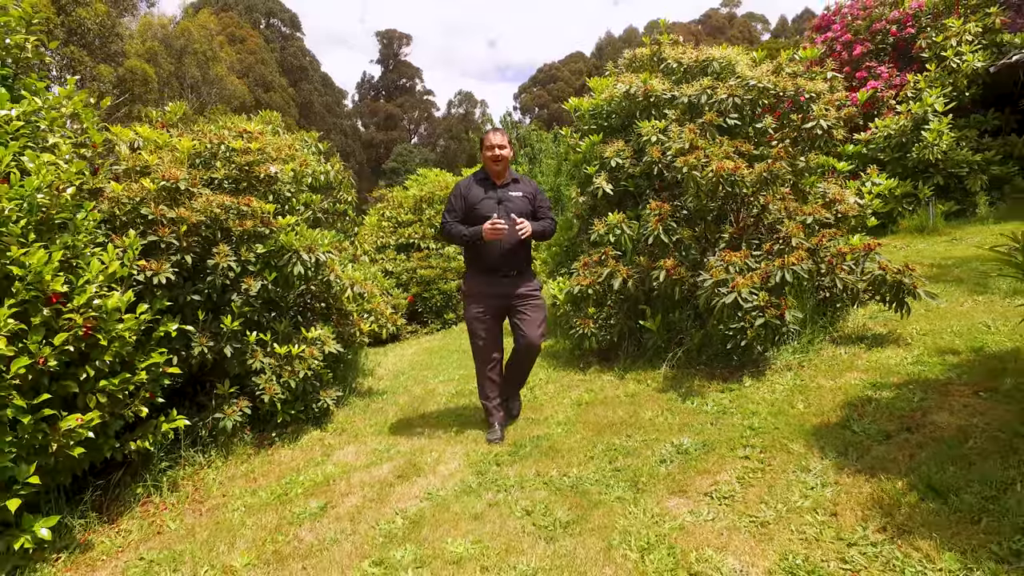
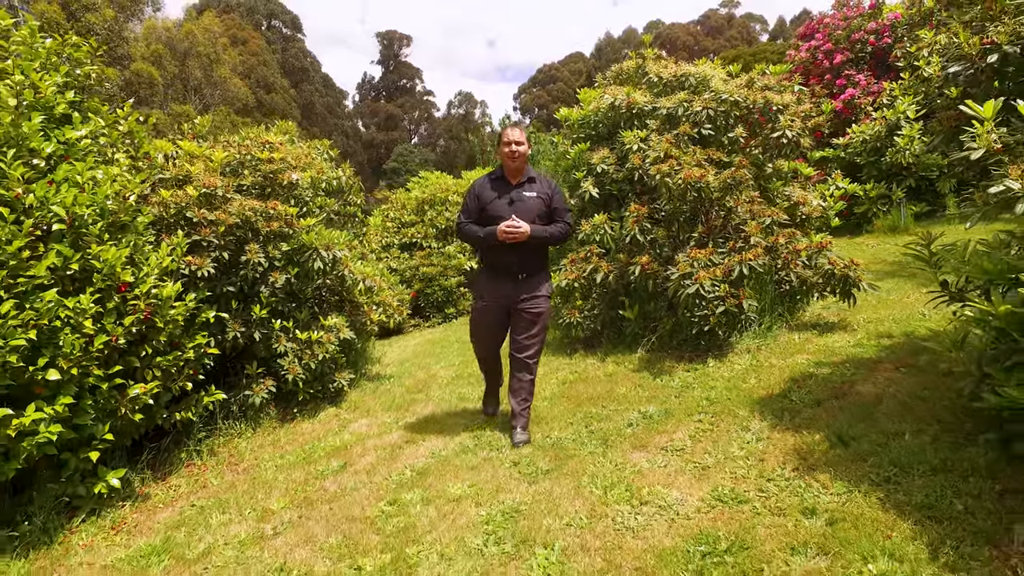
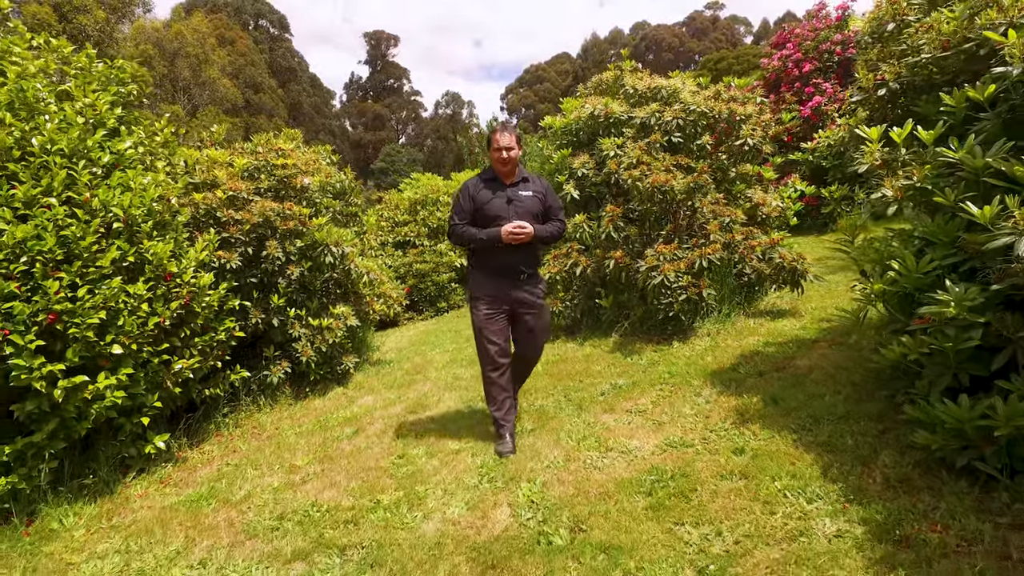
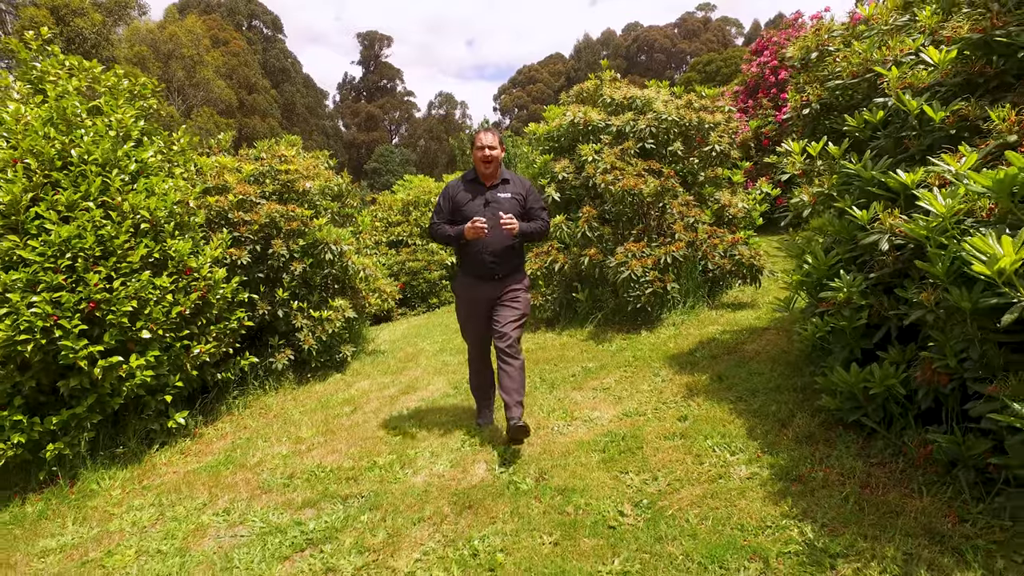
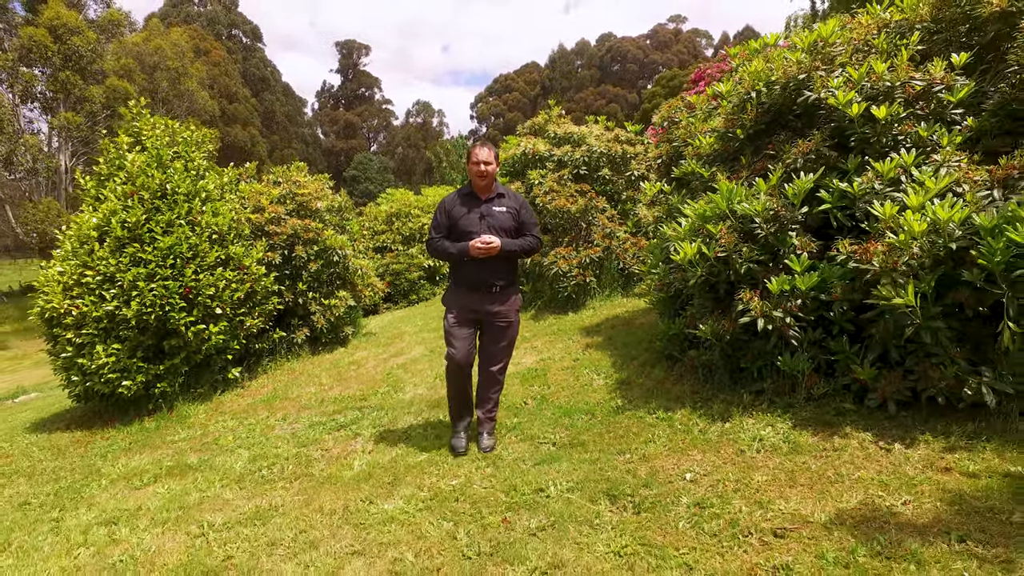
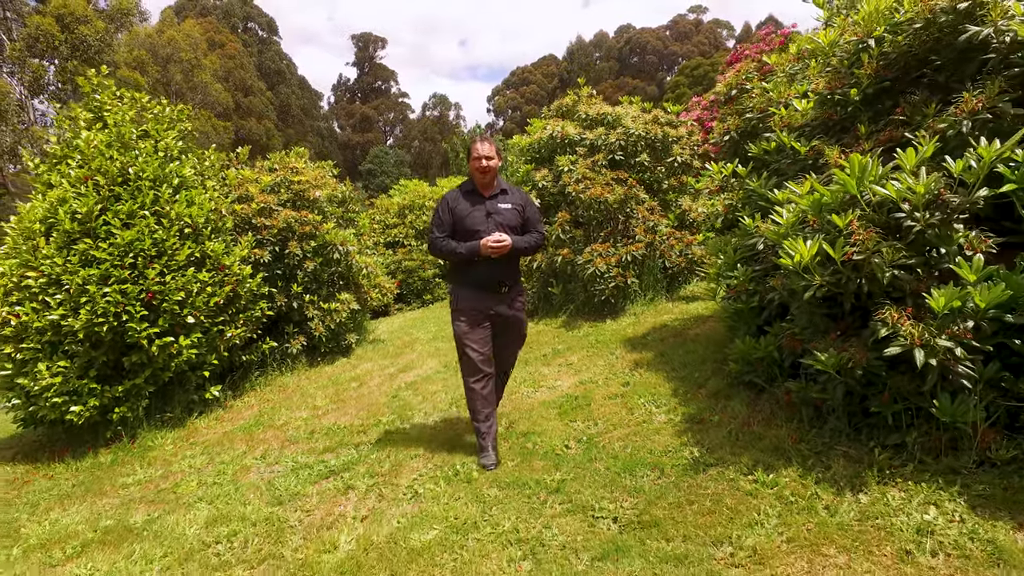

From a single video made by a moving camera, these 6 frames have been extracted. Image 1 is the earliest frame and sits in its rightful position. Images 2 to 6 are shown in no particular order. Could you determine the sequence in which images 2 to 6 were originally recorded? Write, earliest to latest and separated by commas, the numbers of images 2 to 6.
2, 3, 4, 6, 5
